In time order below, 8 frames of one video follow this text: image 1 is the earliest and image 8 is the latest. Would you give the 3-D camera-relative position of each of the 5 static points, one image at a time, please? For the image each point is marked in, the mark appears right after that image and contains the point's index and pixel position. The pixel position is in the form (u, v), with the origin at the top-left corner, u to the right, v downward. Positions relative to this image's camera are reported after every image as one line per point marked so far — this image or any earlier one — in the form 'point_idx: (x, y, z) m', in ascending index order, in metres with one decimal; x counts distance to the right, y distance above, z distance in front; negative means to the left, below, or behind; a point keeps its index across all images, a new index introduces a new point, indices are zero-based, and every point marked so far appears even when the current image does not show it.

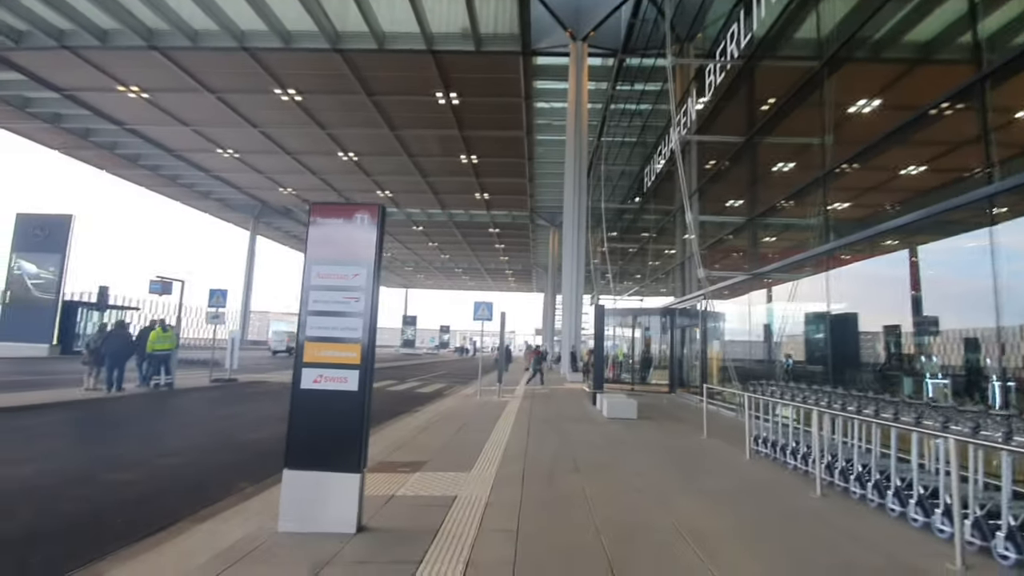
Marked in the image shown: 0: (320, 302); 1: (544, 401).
0: (-1.7, -0.1, +4.6) m
1: (+1.0, -3.5, +15.9) m
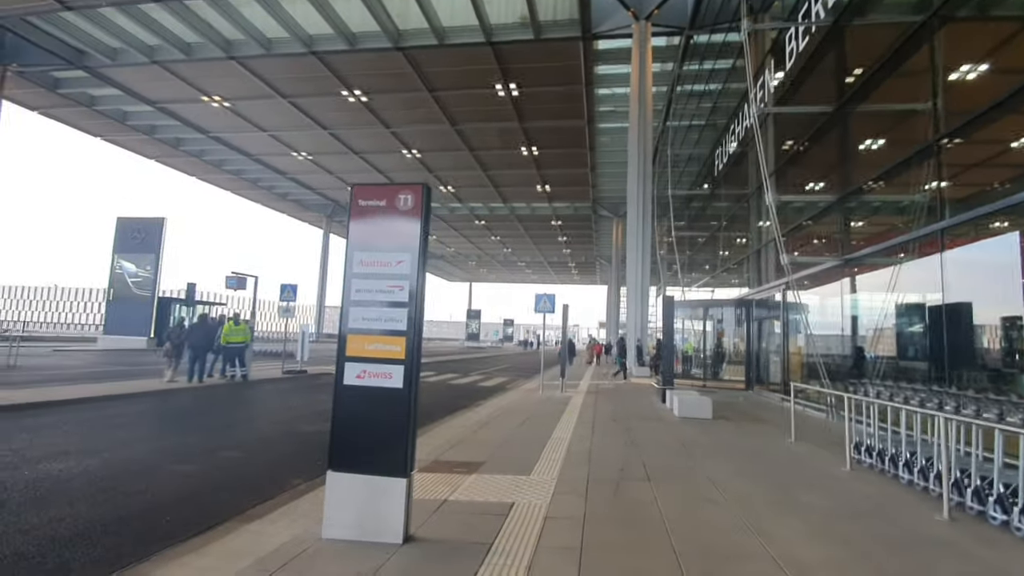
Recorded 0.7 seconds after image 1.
0: (-1.2, 0.0, +4.3) m
1: (+2.9, -3.2, +15.1) m
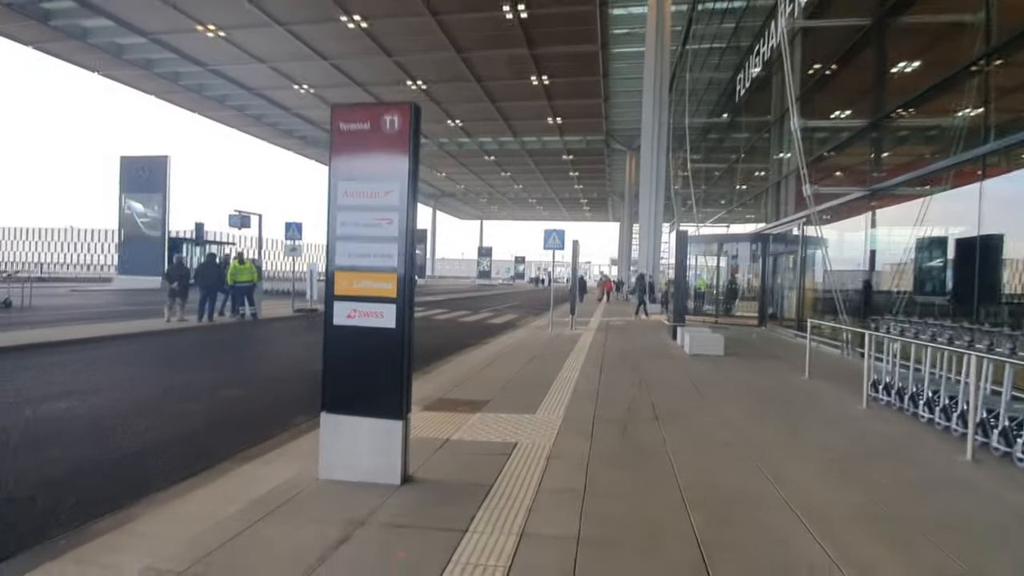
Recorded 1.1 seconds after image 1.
0: (-1.2, +0.5, +3.9) m
1: (+3.2, -1.3, +15.0) m
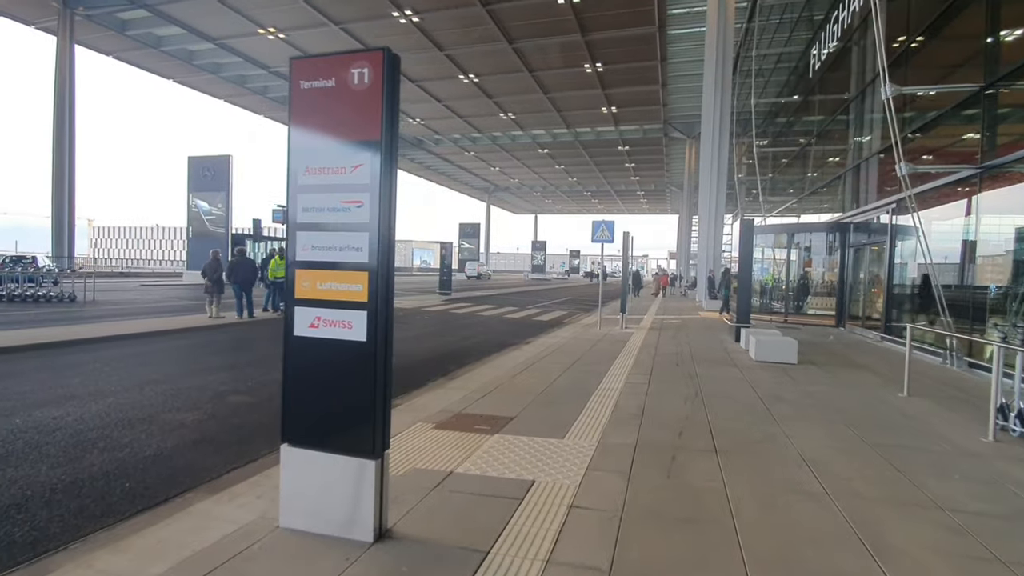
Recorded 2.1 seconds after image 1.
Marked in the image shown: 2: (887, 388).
0: (-1.2, +0.5, +3.1) m
1: (+4.4, -1.2, +13.7) m
2: (+5.3, -1.4, +7.3) m
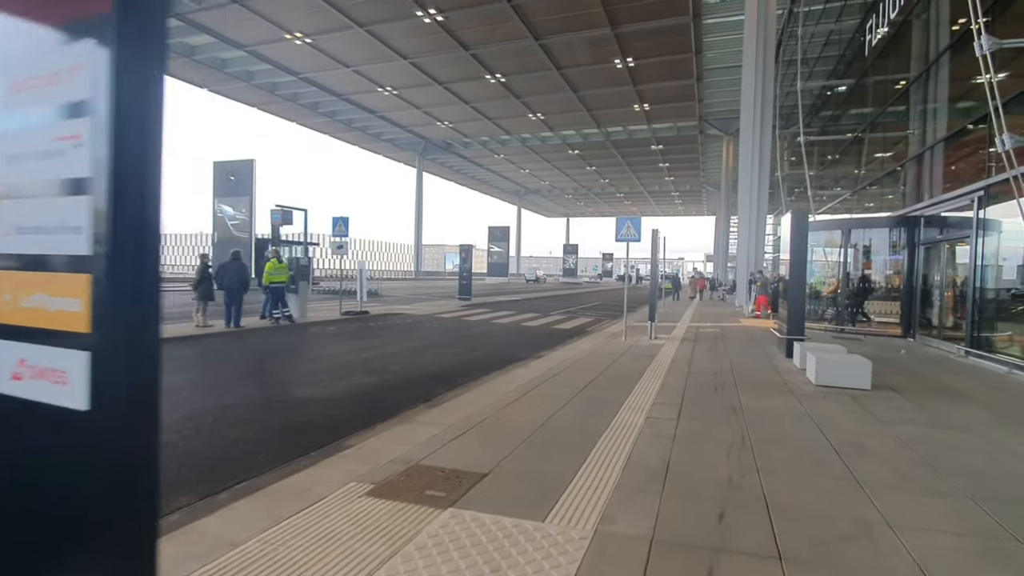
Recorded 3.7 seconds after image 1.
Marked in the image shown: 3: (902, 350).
0: (-1.6, +0.4, +1.7) m
1: (+4.7, -1.3, +11.8) m
2: (+5.2, -1.5, +5.4) m
3: (+8.8, -1.4, +11.5) m
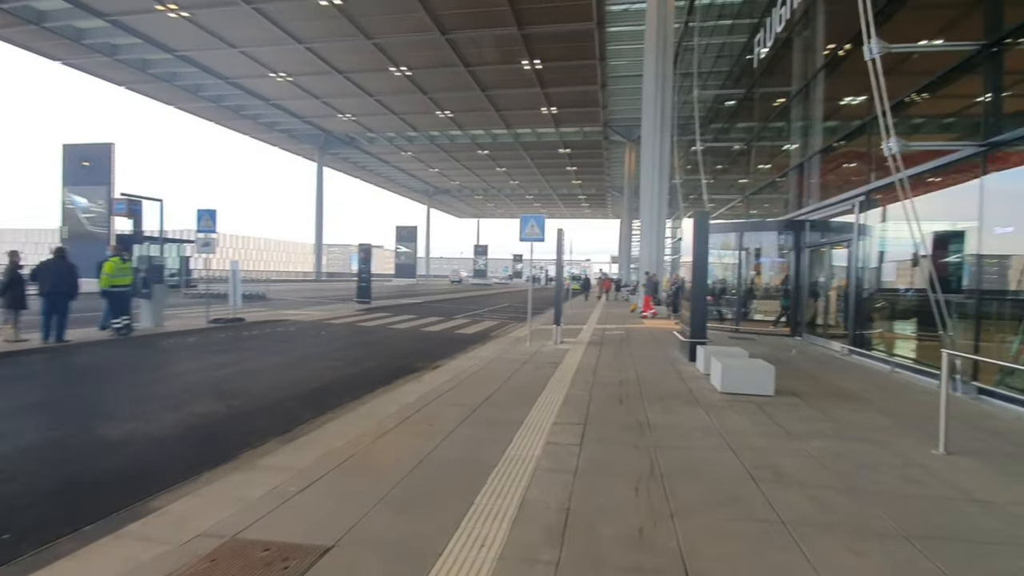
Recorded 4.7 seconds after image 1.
0: (-2.1, +0.4, +0.4) m
1: (+2.4, -1.4, +11.4) m
2: (+4.0, -1.5, +5.2) m
3: (+6.5, -1.4, +11.8) m
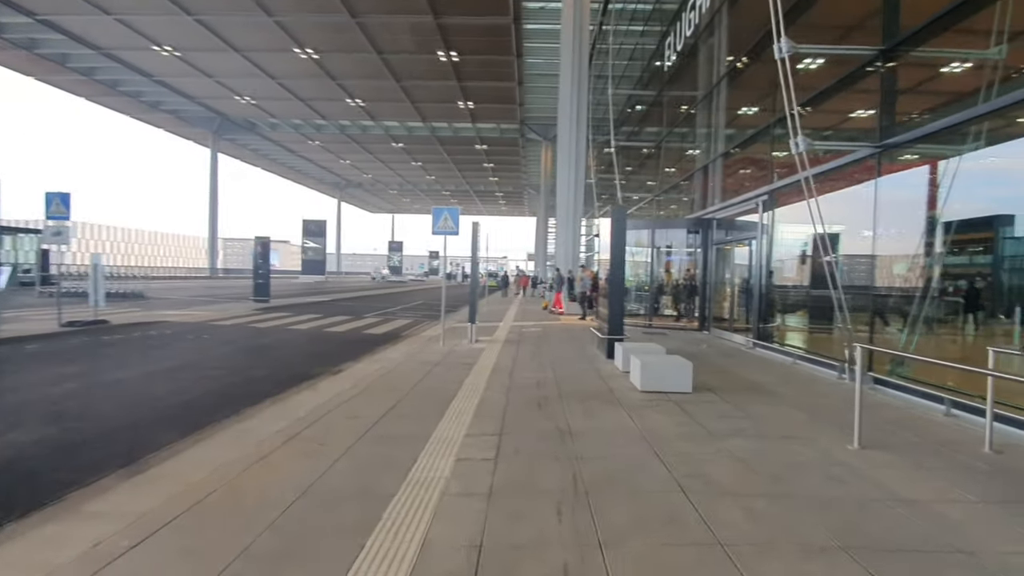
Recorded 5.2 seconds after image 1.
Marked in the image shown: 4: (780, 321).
0: (-2.1, +0.4, -0.6) m
1: (+0.5, -1.3, +11.1) m
2: (+3.1, -1.5, +5.1) m
3: (+4.5, -1.3, +12.1) m
4: (+6.0, -0.7, +11.3) m
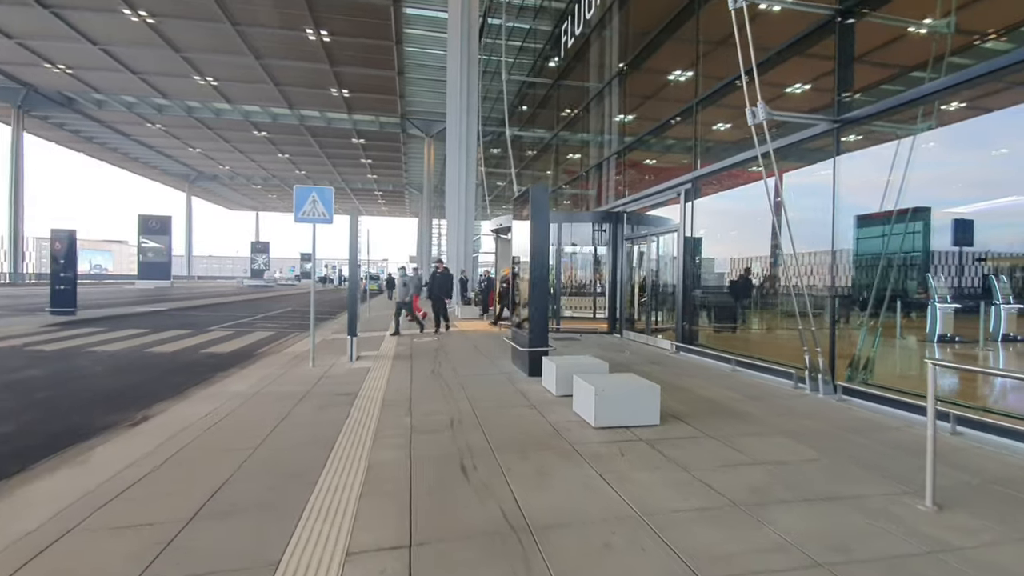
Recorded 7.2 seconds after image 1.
0: (-1.3, +0.4, -3.1) m
1: (-1.3, -1.3, +8.9) m
2: (+2.6, -1.4, +3.7) m
3: (+2.3, -1.3, +10.8) m
4: (+4.0, -0.7, +10.4) m
